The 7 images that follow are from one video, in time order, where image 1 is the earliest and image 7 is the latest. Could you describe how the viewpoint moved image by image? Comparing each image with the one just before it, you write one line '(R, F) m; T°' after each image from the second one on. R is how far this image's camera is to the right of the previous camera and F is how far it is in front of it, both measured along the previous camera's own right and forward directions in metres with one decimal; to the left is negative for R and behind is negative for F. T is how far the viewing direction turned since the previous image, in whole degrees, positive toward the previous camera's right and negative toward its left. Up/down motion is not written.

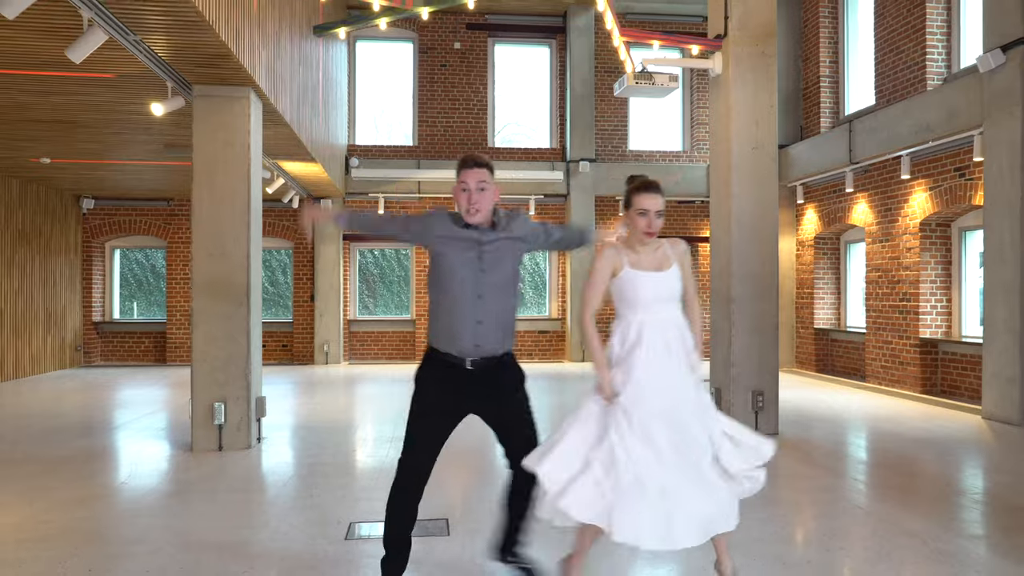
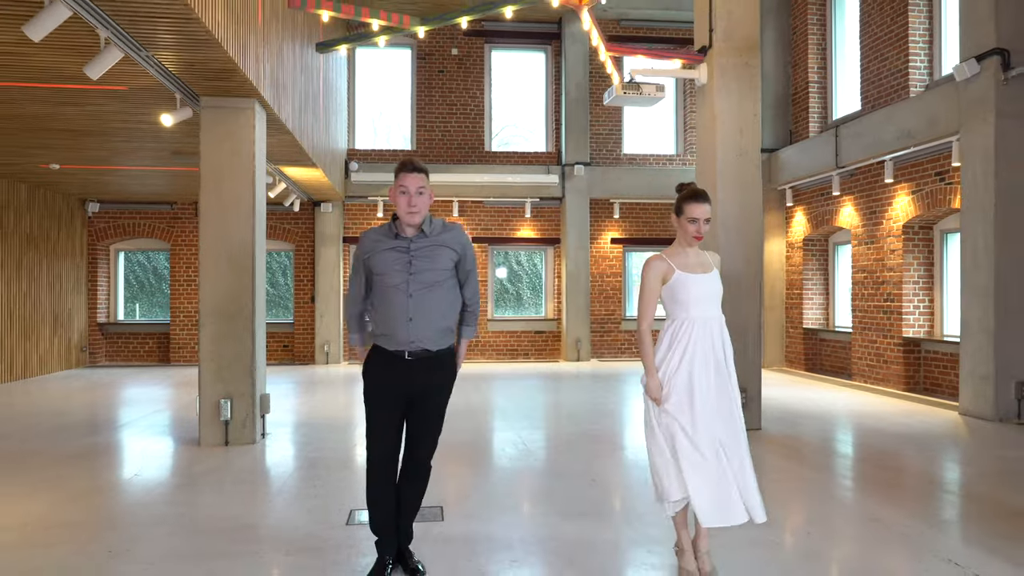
(0.0, -0.3) m; 0°
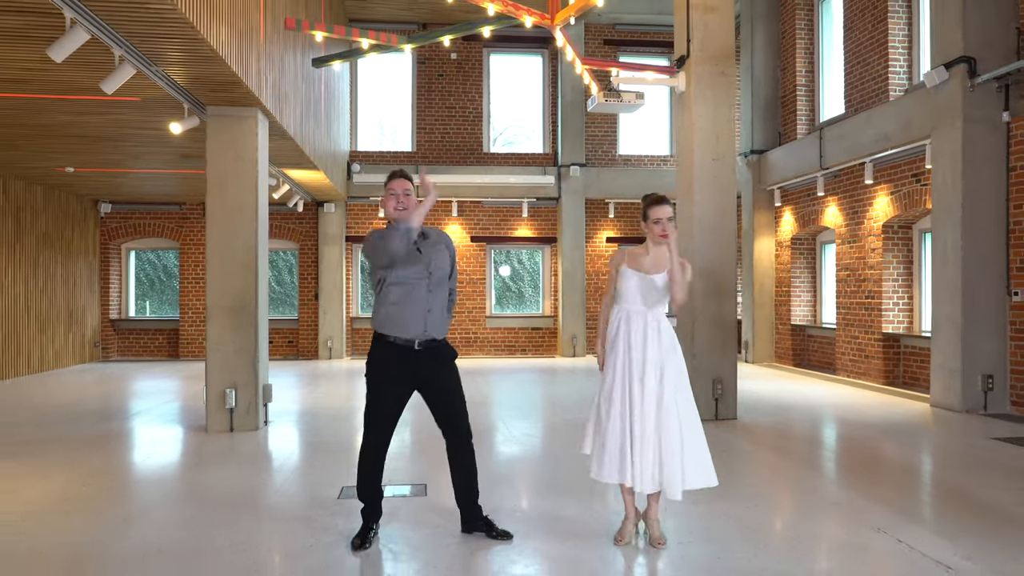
(+0.2, -0.4) m; -1°
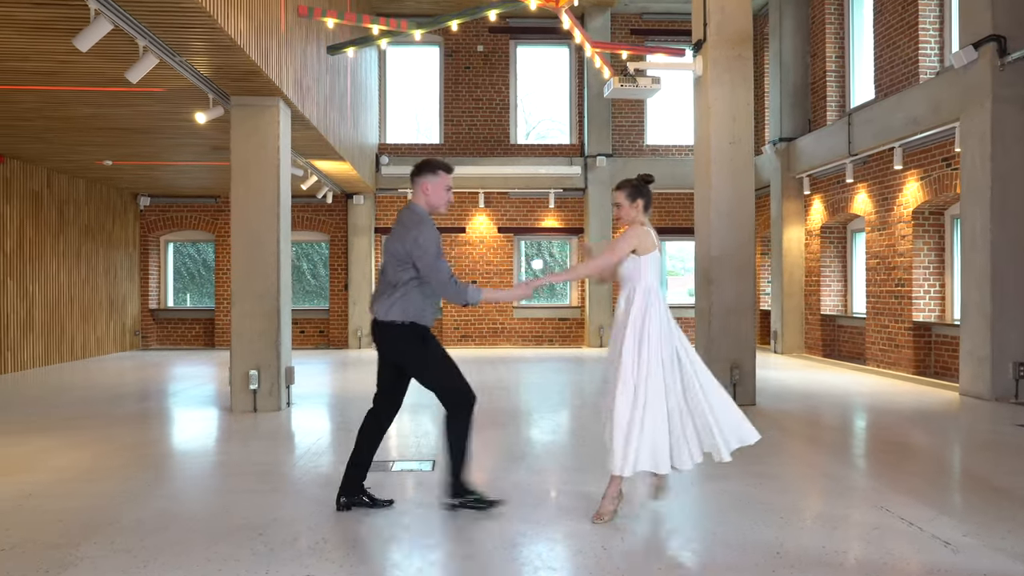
(+0.2, 0.0) m; -3°
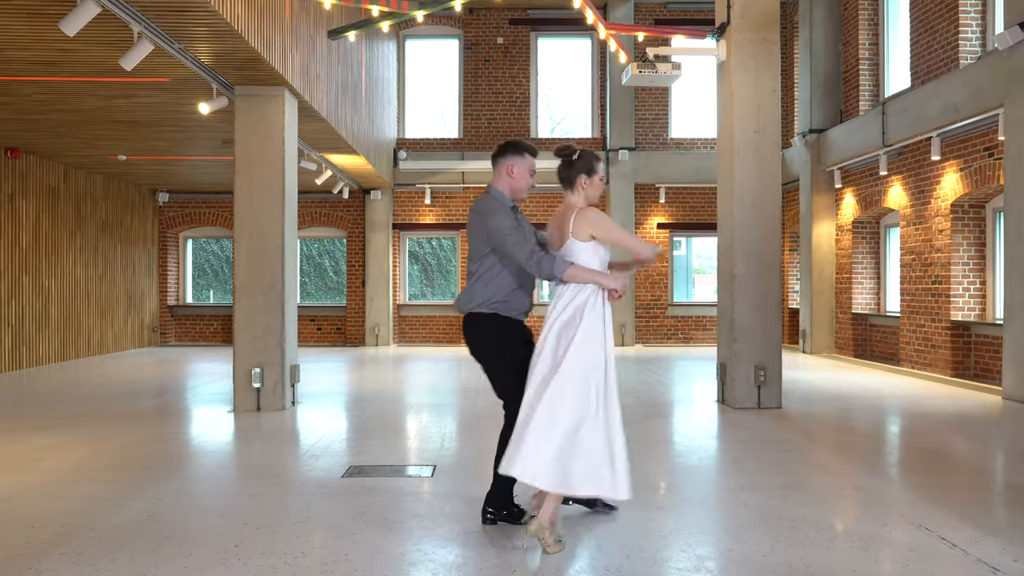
(+0.1, +0.3) m; -2°
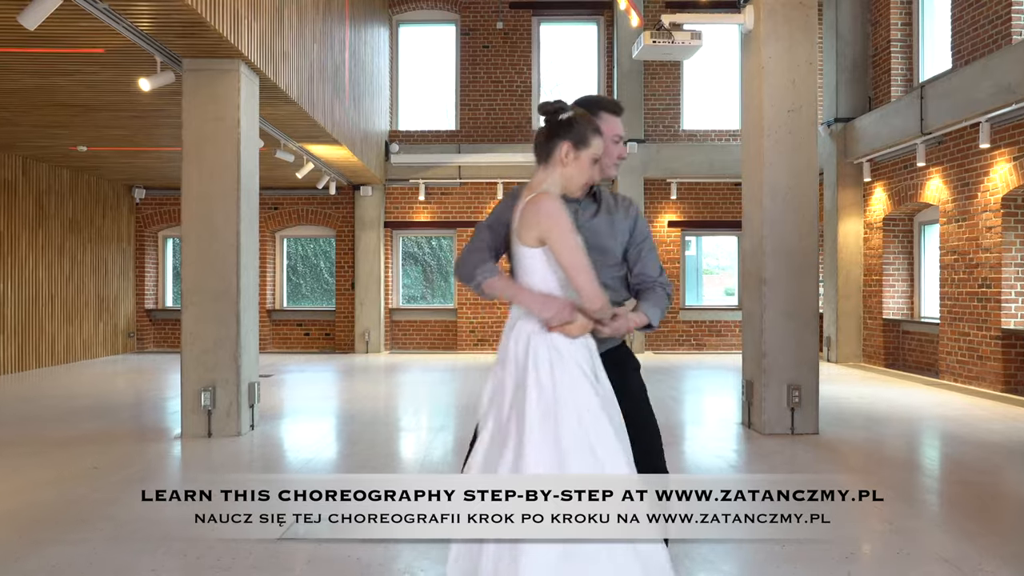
(+0.1, +0.9) m; -1°
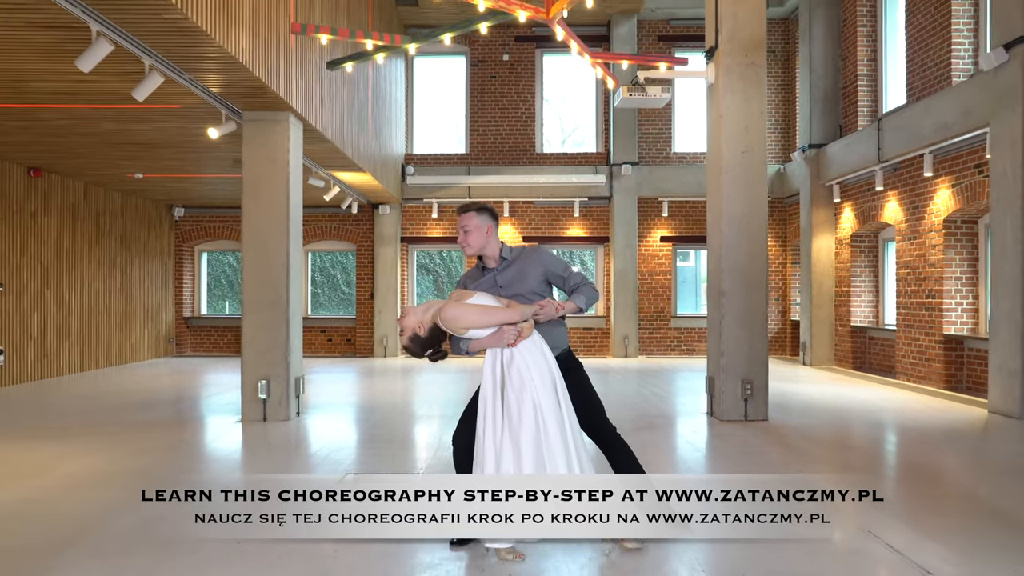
(+0.1, -1.1) m; -1°
